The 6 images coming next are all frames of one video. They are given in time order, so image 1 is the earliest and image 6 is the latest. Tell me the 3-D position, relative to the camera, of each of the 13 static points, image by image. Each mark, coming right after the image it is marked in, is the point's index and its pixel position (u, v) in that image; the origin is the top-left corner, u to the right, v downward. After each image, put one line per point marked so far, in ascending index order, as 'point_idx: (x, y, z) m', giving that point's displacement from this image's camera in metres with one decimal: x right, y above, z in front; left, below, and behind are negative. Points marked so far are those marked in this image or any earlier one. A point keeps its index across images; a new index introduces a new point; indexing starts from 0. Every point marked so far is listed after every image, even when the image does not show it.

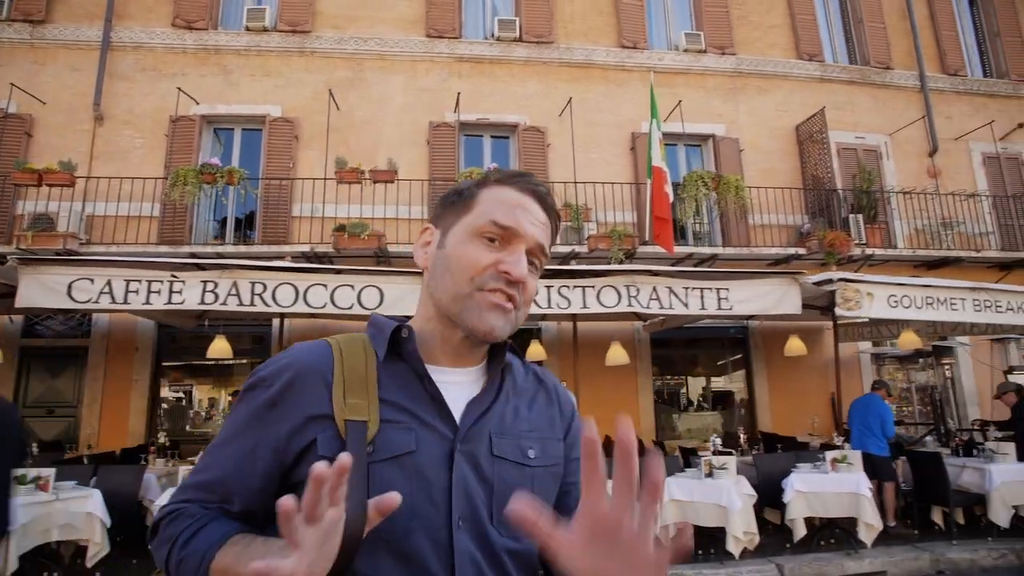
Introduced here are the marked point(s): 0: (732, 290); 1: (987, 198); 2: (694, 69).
0: (+2.0, 0.0, +5.7) m
1: (+8.8, +1.7, +11.4) m
2: (+3.2, +3.9, +11.1) m
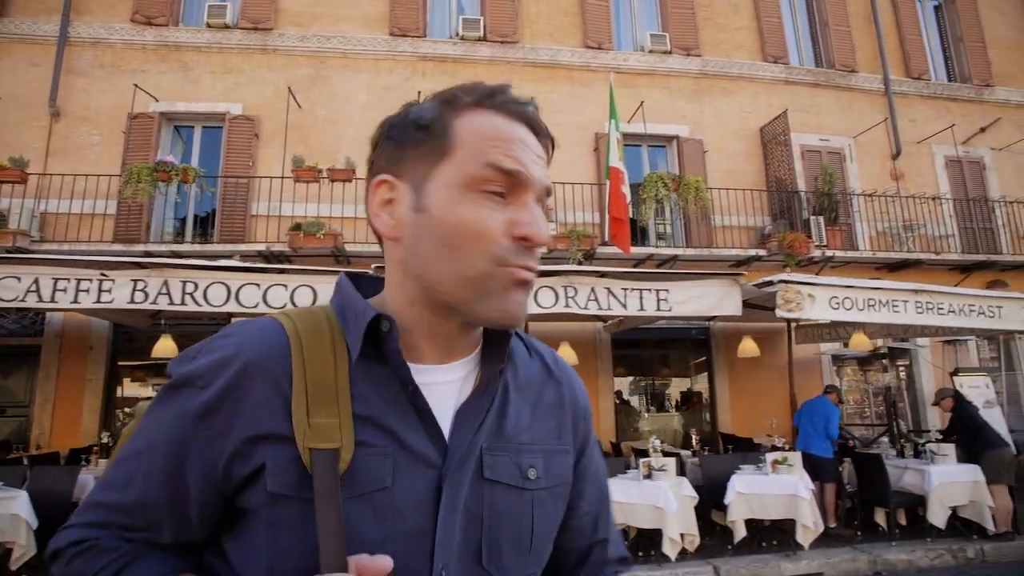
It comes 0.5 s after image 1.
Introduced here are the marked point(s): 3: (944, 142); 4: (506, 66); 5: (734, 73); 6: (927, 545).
0: (+1.5, 0.0, +5.7) m
1: (+8.1, +1.6, +11.5) m
2: (+2.6, +3.9, +11.1) m
3: (+8.3, +2.8, +11.9) m
4: (-0.1, +3.8, +10.8) m
5: (+4.0, +3.9, +11.3) m
6: (+4.1, -2.5, +6.1) m
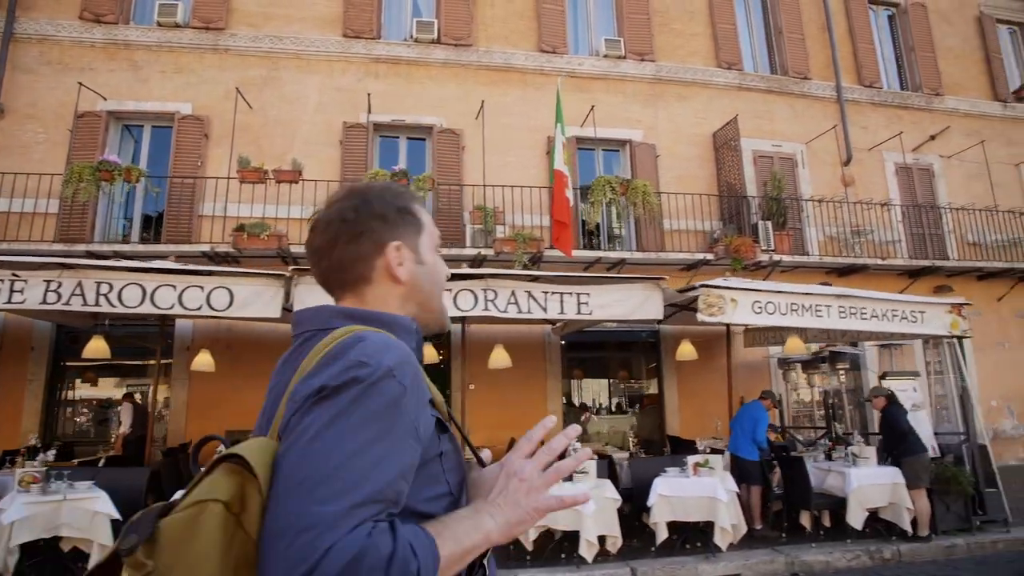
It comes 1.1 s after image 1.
0: (+0.7, -0.1, +5.8) m
1: (+7.3, +1.5, +11.7) m
2: (+1.8, +3.8, +11.2) m
3: (+7.5, +2.7, +12.1) m
4: (-0.9, +3.8, +10.8) m
5: (+3.2, +3.8, +11.4) m
6: (+3.3, -2.6, +6.2) m
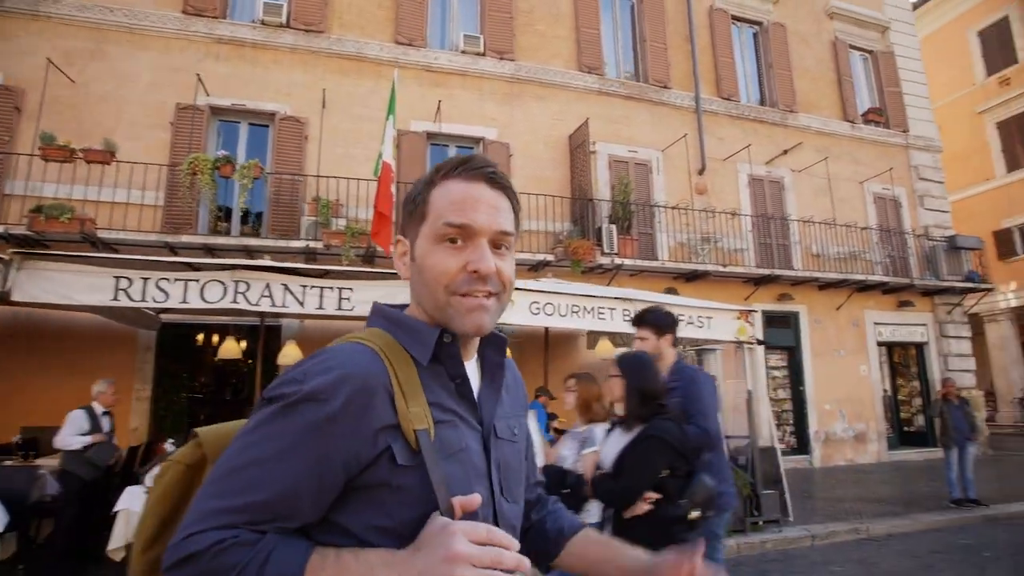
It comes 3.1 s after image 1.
0: (-1.4, 0.0, +5.6) m
1: (+4.6, +1.4, +12.1) m
2: (-0.7, +3.8, +11.1) m
3: (+4.8, +2.5, +12.5) m
4: (-3.4, +3.9, +10.4) m
5: (+0.6, +3.8, +11.4) m
6: (+1.1, -2.6, +6.2) m
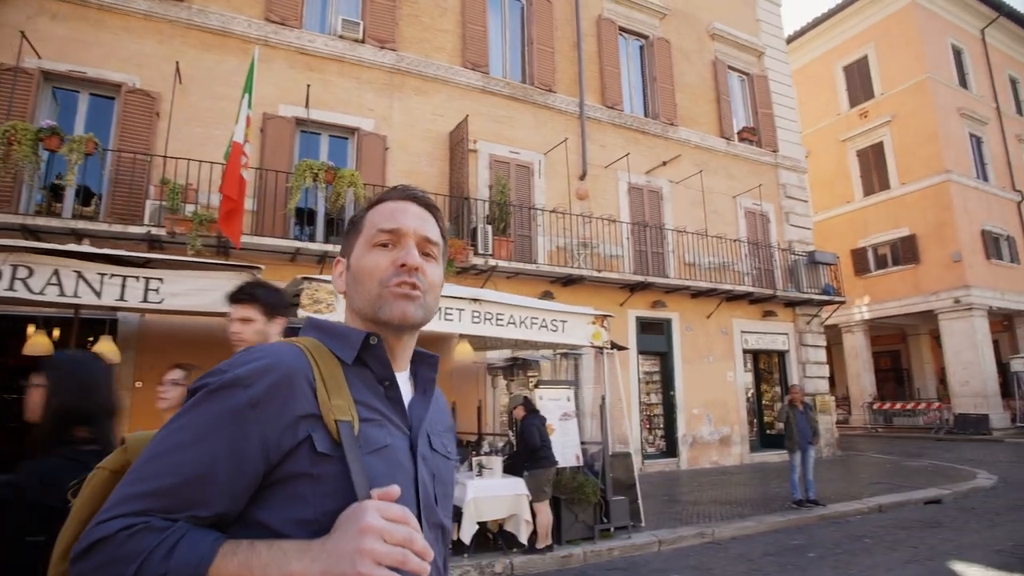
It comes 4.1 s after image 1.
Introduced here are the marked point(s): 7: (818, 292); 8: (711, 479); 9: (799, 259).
0: (-2.7, 0.0, +5.0) m
1: (+2.2, +1.3, +12.3) m
2: (-2.8, +3.9, +10.5) m
3: (+2.4, +2.4, +12.8) m
4: (-5.3, +4.0, +9.5) m
5: (-1.5, +3.8, +11.1) m
6: (-0.5, -2.6, +6.0) m
7: (+7.0, -0.1, +14.3) m
8: (+3.6, -3.5, +11.3) m
9: (+6.7, +0.7, +14.5) m
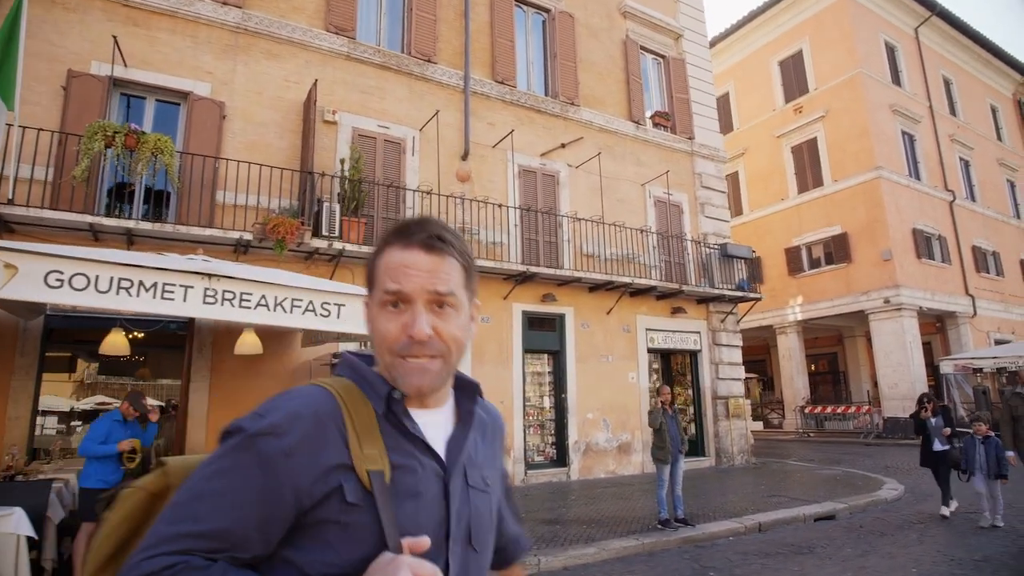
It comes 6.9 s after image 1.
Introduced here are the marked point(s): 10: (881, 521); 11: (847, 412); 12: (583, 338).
0: (-4.6, +0.3, +3.6) m
1: (0.0, +1.4, +11.2) m
2: (-4.9, +4.1, +9.2) m
3: (+0.2, +2.6, +11.6) m
4: (-7.4, +4.2, +8.0) m
5: (-3.6, +4.0, +9.8) m
6: (-2.4, -2.4, +4.7) m
7: (+4.7, 0.0, +13.4) m
8: (+1.5, -3.3, +10.1) m
9: (+4.4, +0.8, +13.5) m
10: (+4.5, -2.8, +7.5) m
11: (+10.5, -3.9, +19.5) m
12: (+1.3, -0.9, +11.5) m
